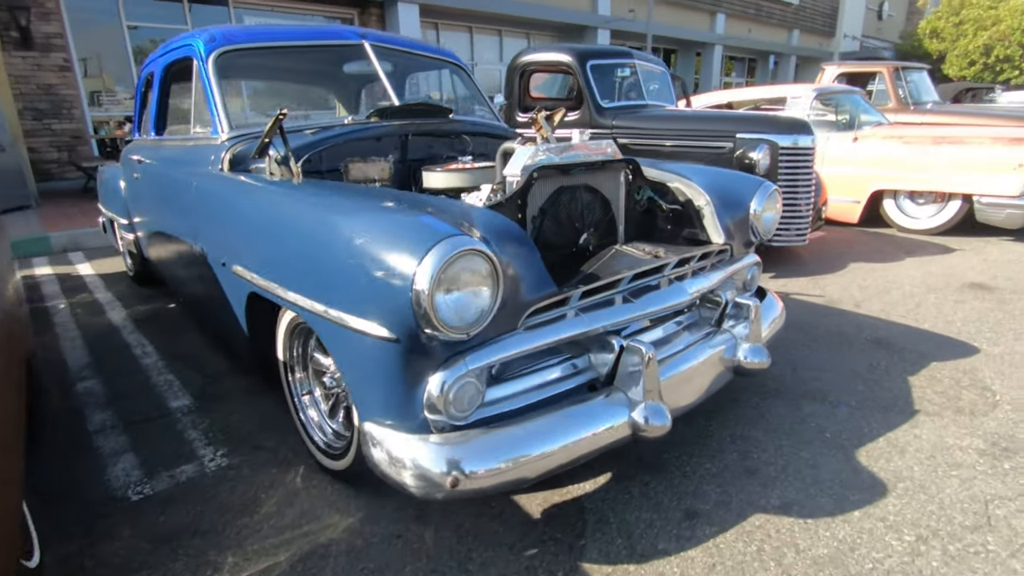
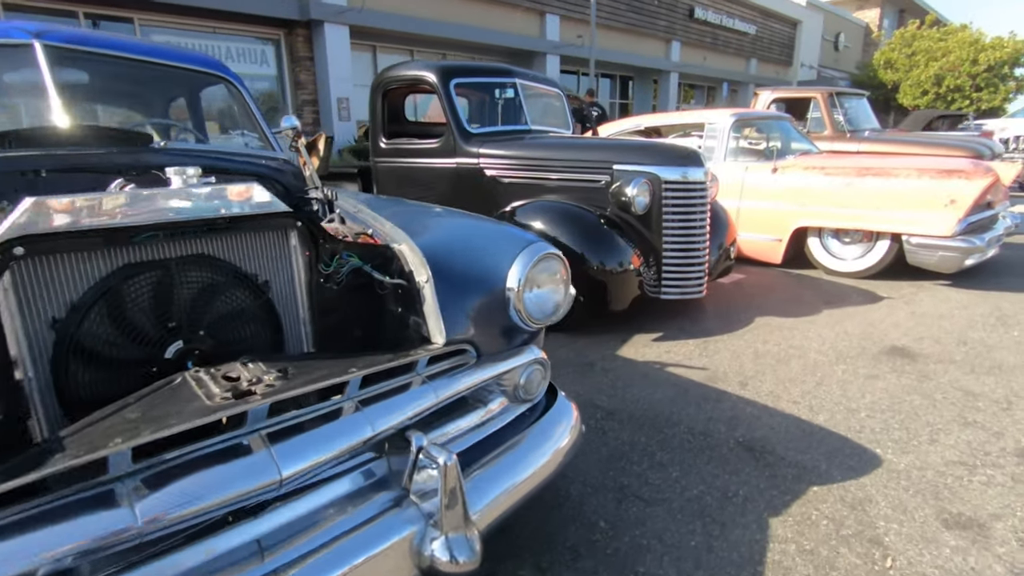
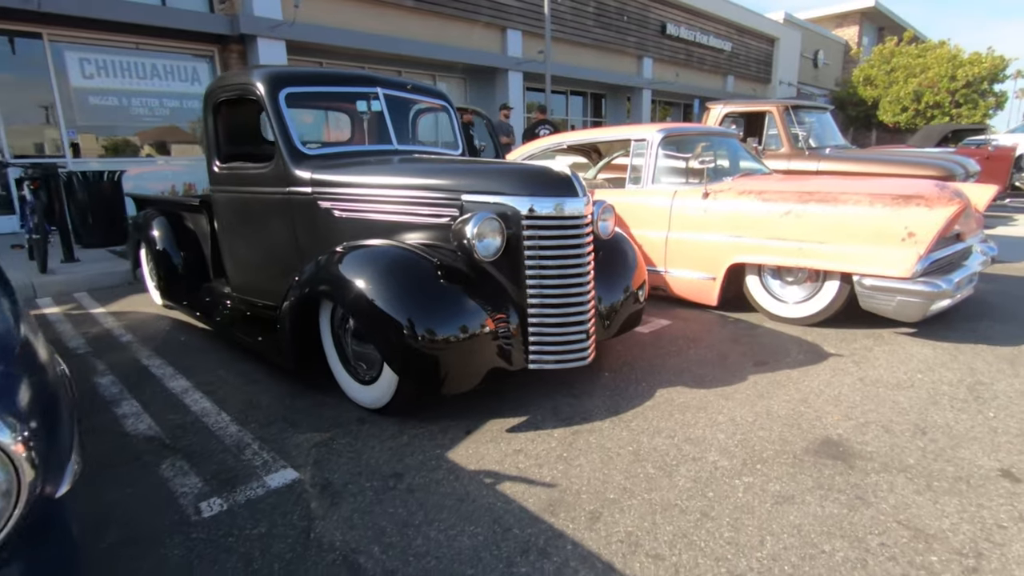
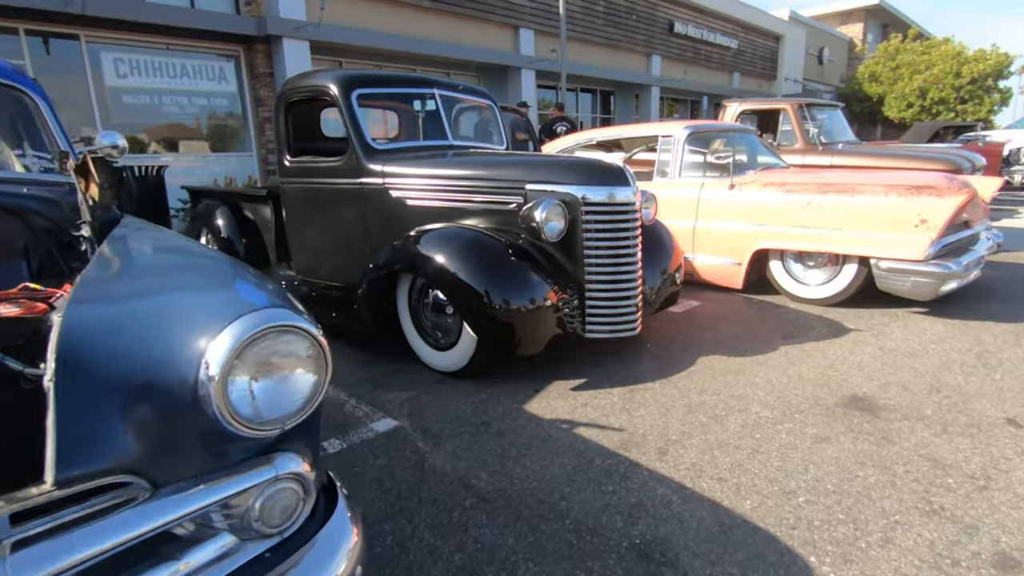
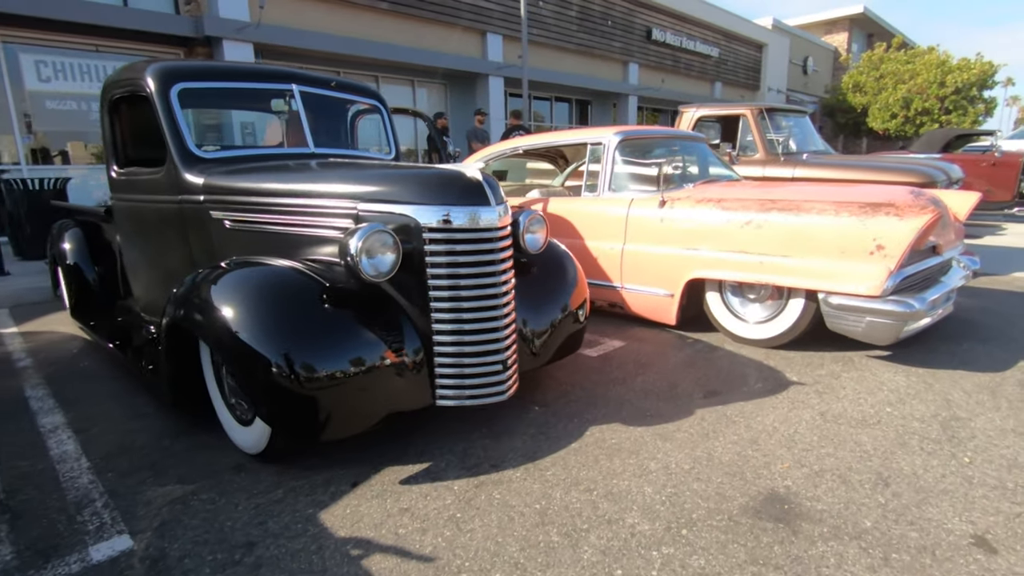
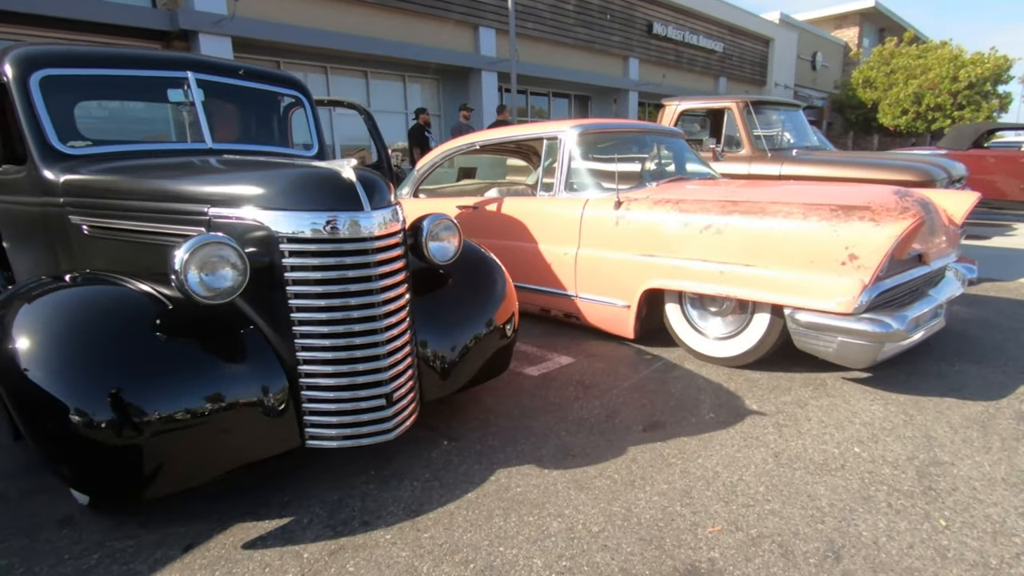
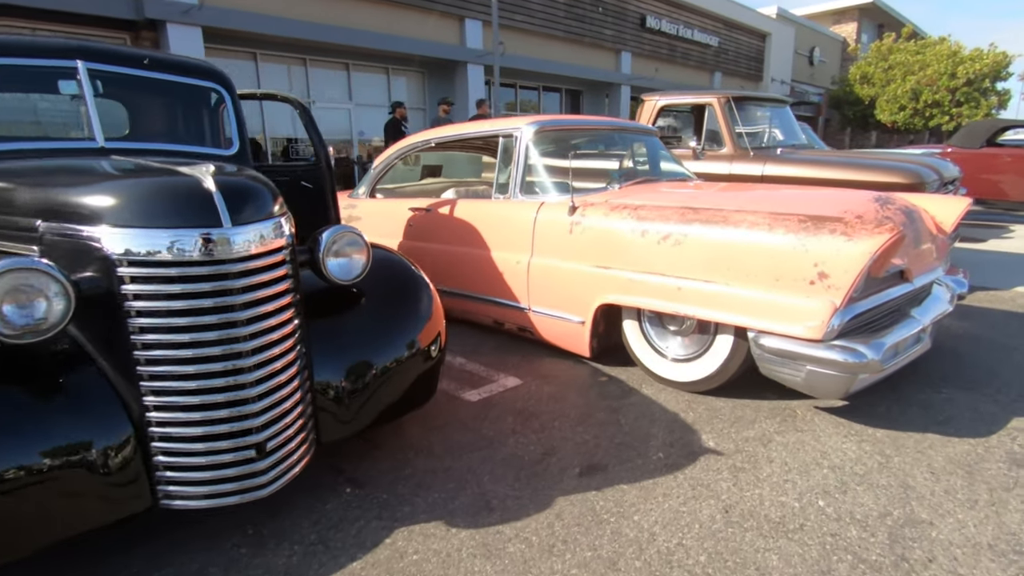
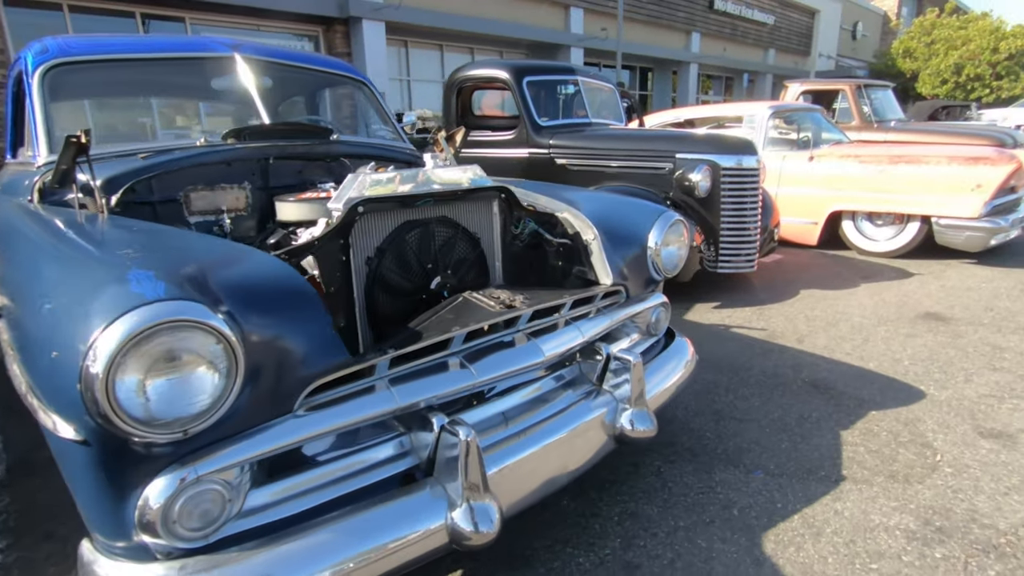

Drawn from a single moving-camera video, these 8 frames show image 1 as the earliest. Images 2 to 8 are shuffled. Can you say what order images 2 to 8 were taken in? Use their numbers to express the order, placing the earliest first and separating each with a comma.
8, 2, 4, 3, 5, 6, 7
